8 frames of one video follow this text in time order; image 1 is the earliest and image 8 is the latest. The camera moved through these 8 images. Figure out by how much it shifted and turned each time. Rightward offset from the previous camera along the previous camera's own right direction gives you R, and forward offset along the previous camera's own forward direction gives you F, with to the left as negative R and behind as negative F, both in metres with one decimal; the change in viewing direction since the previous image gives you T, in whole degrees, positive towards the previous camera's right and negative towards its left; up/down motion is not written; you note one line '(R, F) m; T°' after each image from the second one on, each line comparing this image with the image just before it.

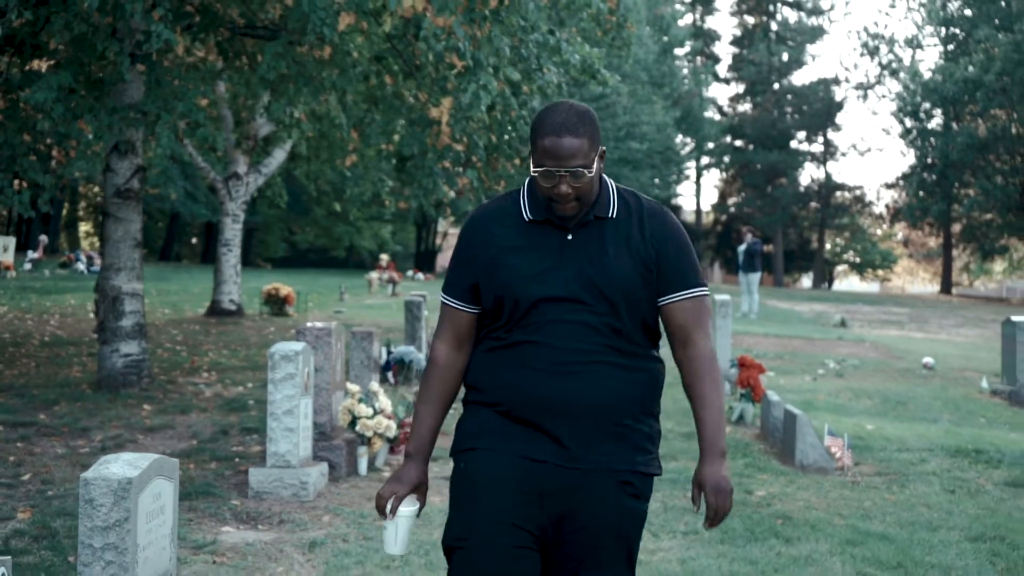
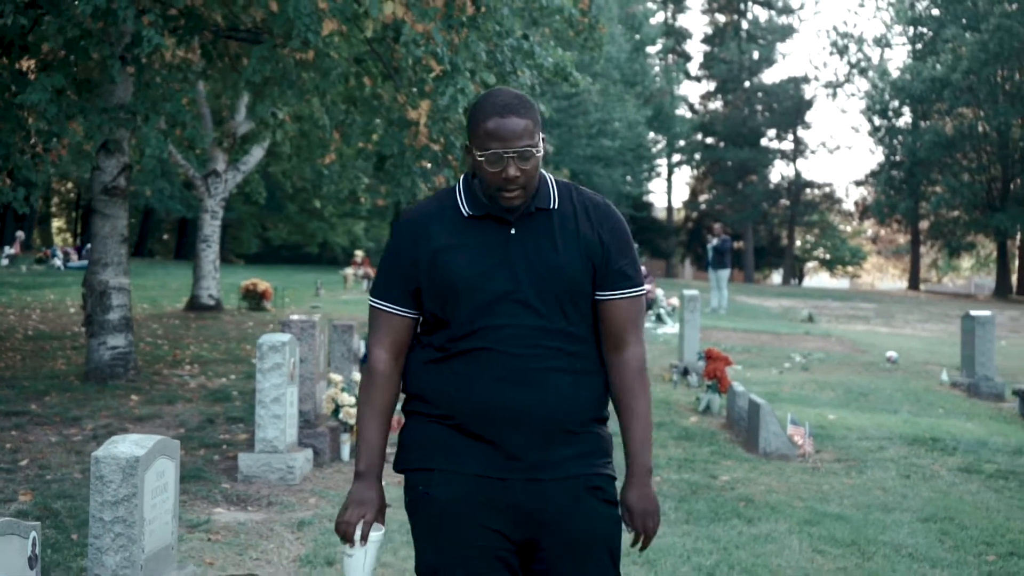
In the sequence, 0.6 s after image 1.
(0.0, -0.5) m; +1°
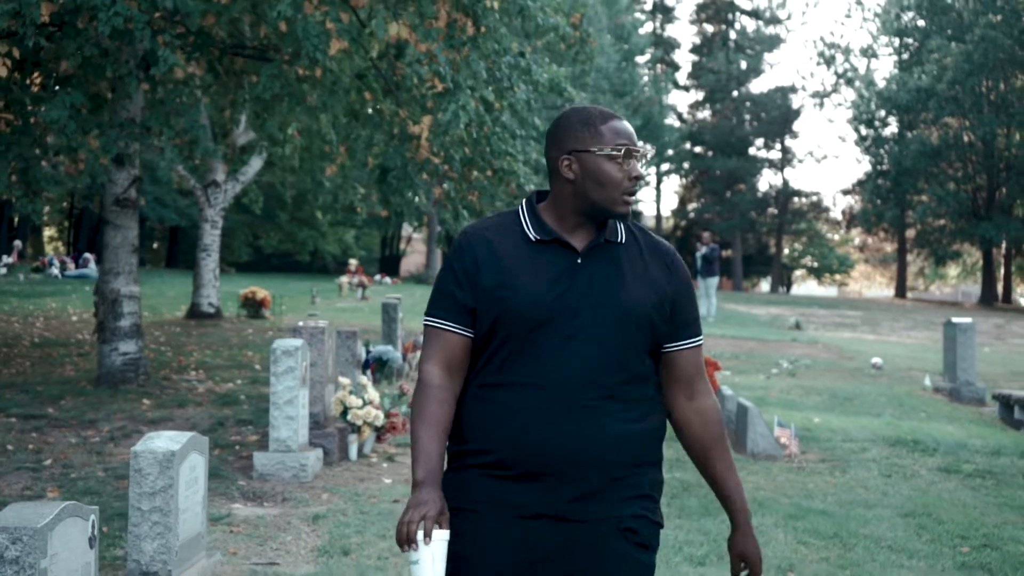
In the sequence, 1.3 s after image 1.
(-0.1, -0.6) m; 0°
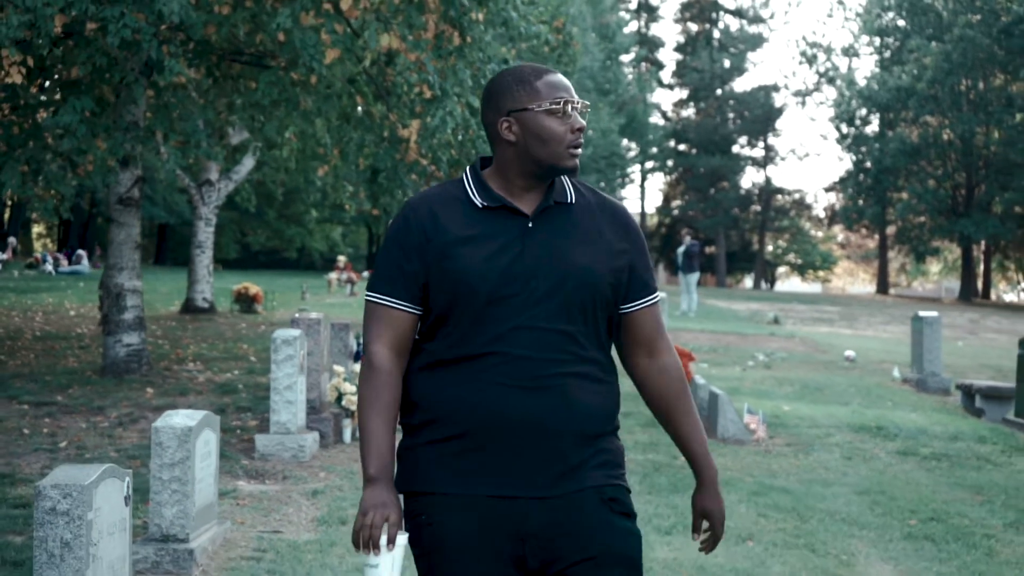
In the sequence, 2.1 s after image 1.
(0.0, -0.9) m; +1°
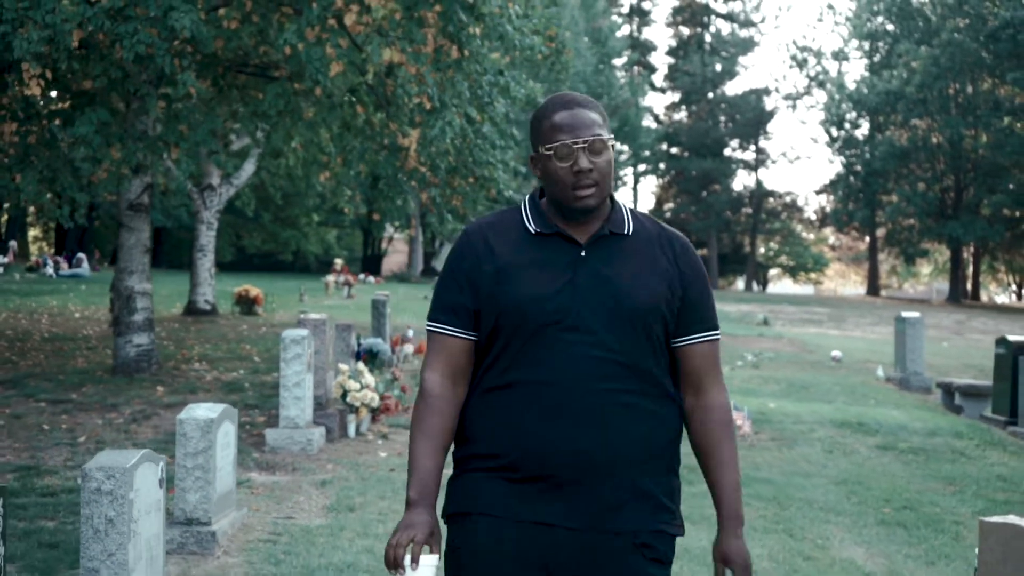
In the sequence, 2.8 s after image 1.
(0.0, -0.7) m; 0°
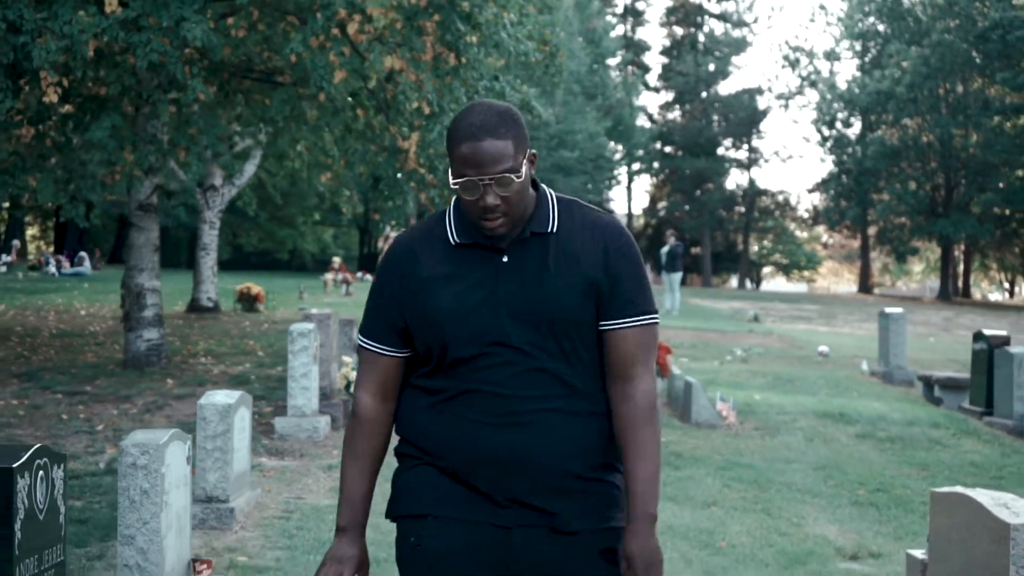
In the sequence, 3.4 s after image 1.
(0.0, -0.7) m; 0°
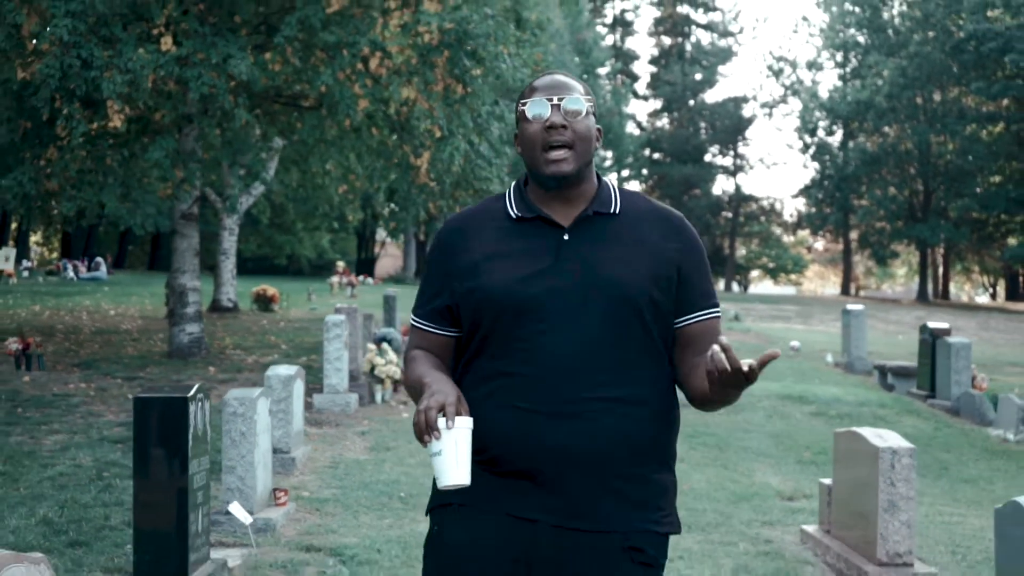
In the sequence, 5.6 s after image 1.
(-0.1, -2.5) m; 0°
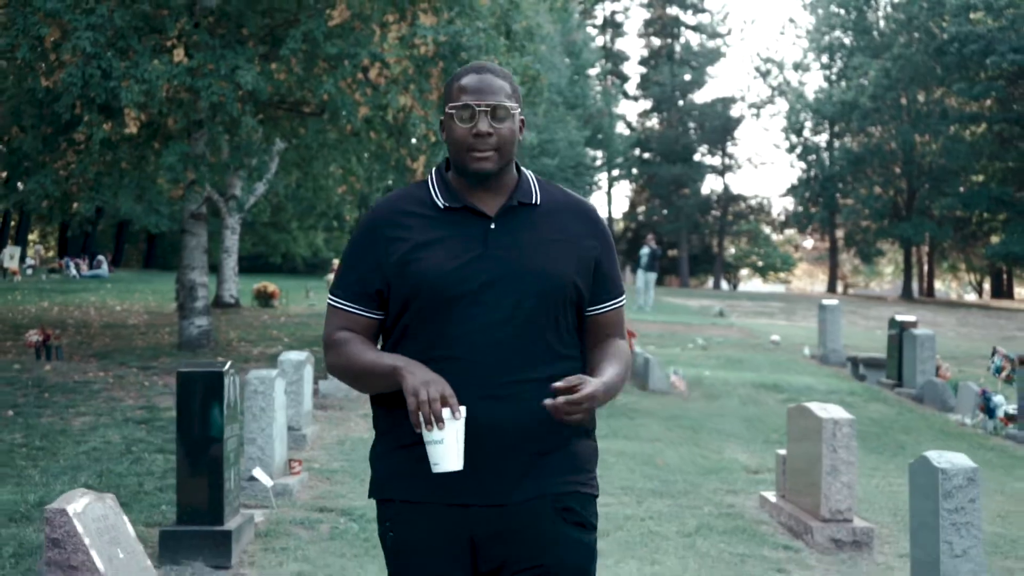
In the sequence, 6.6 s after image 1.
(0.0, -1.3) m; 0°
